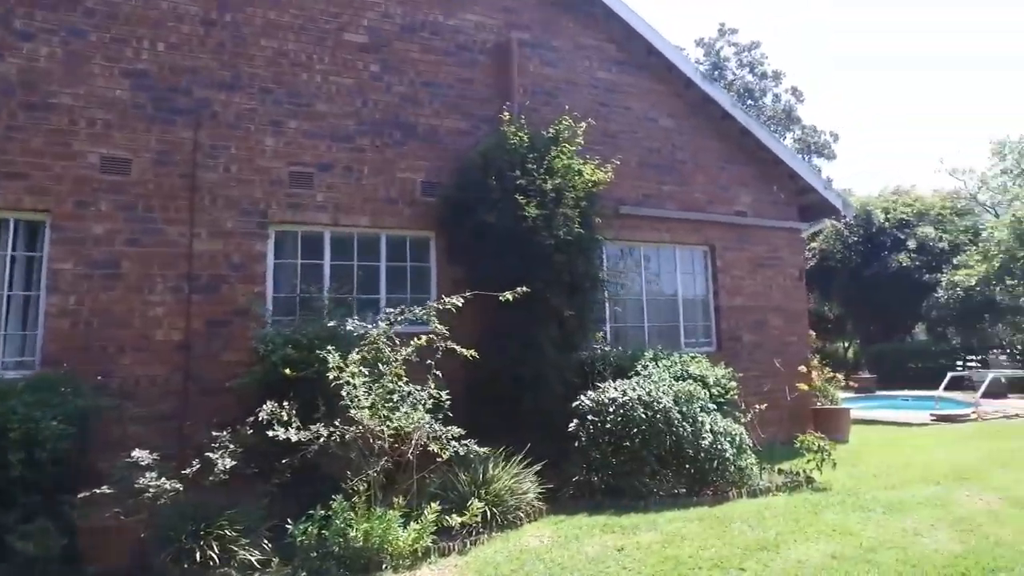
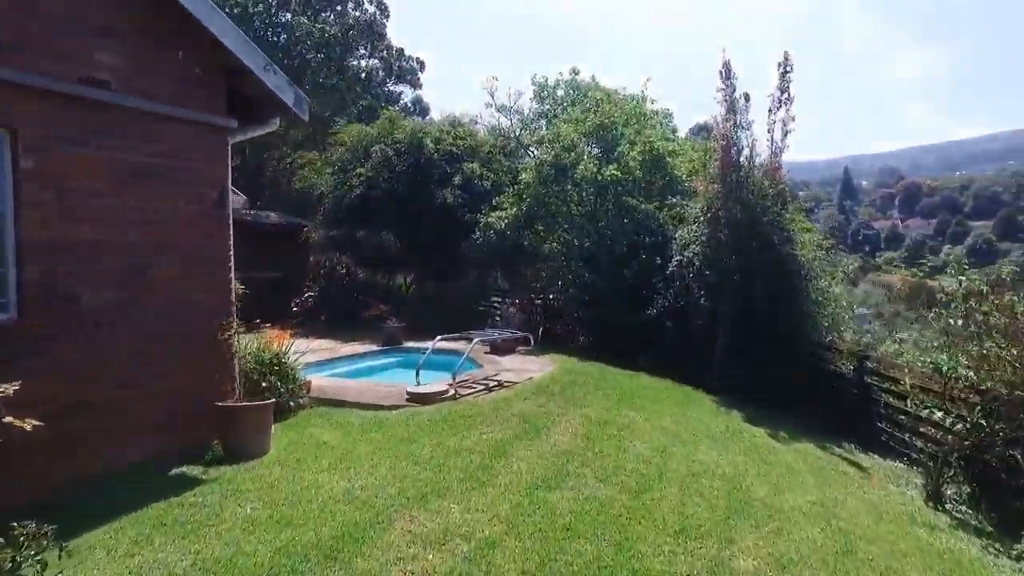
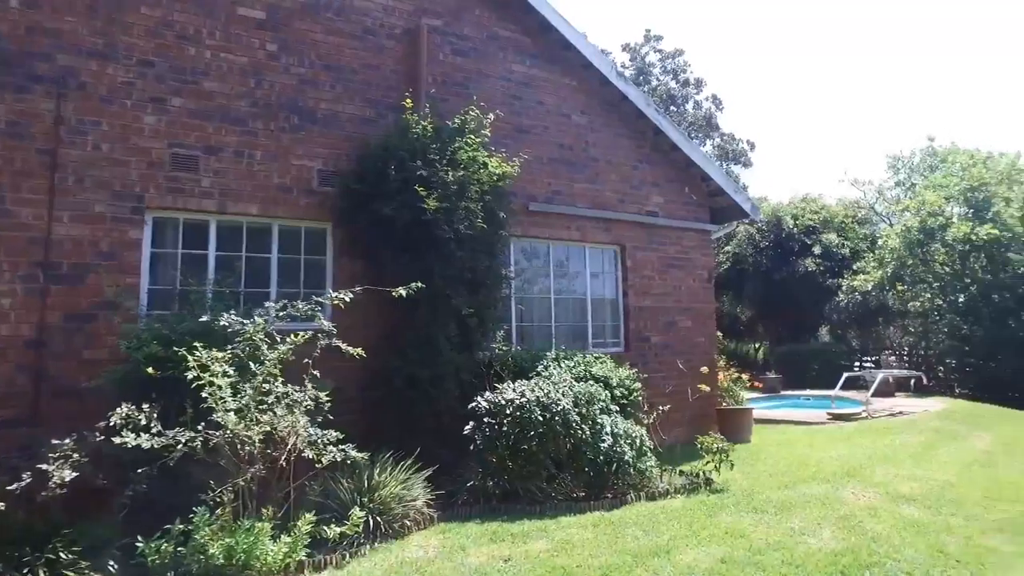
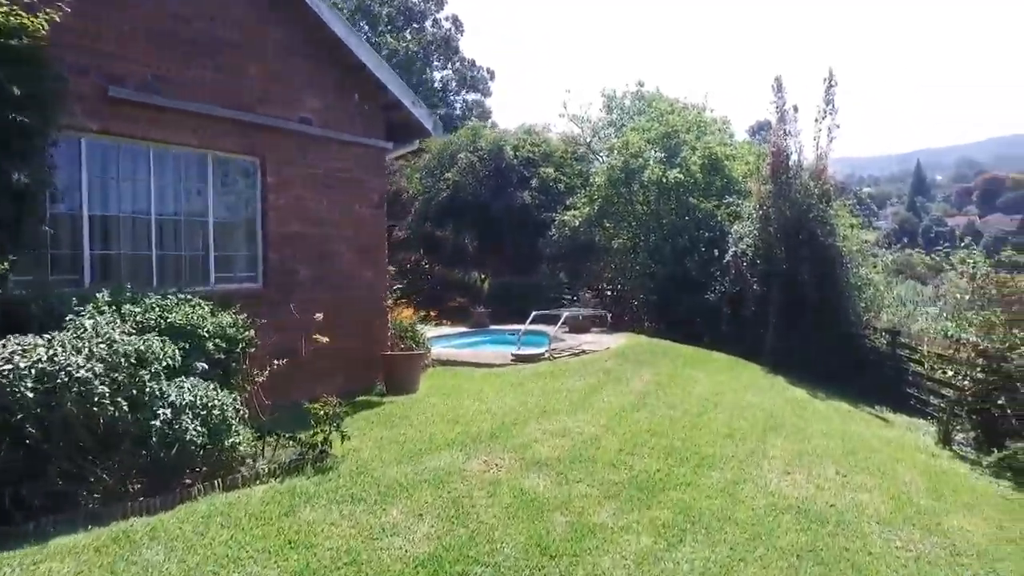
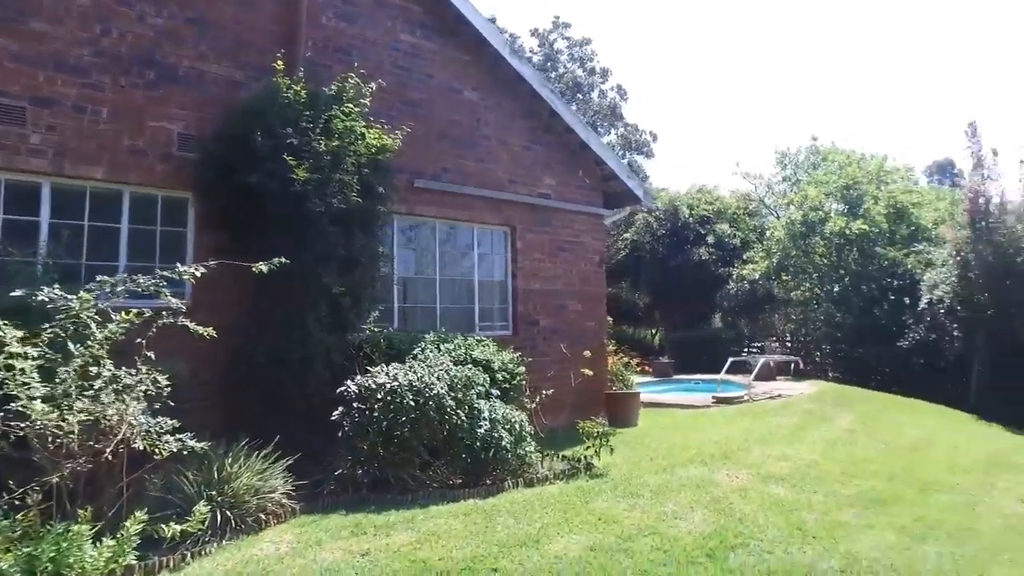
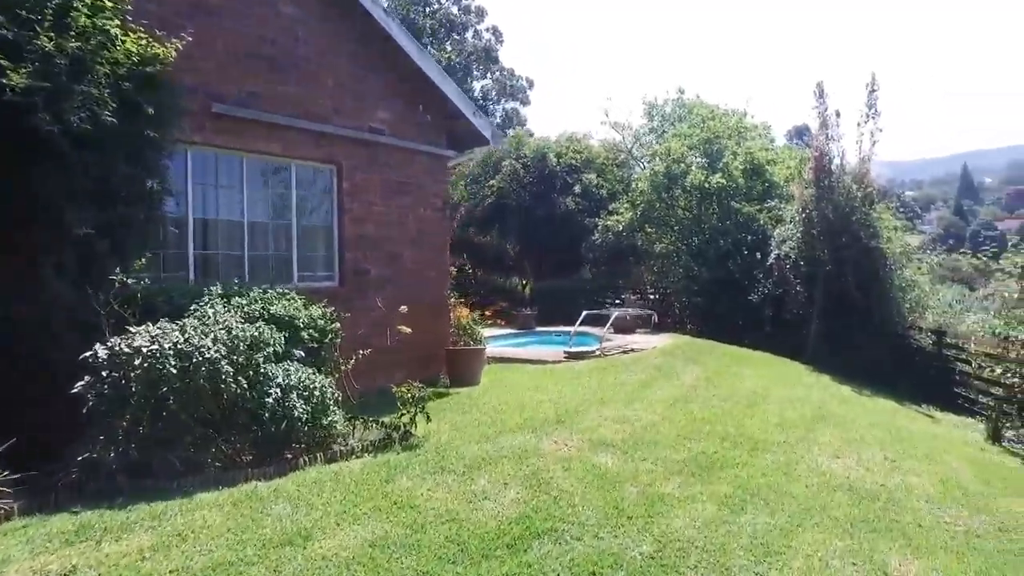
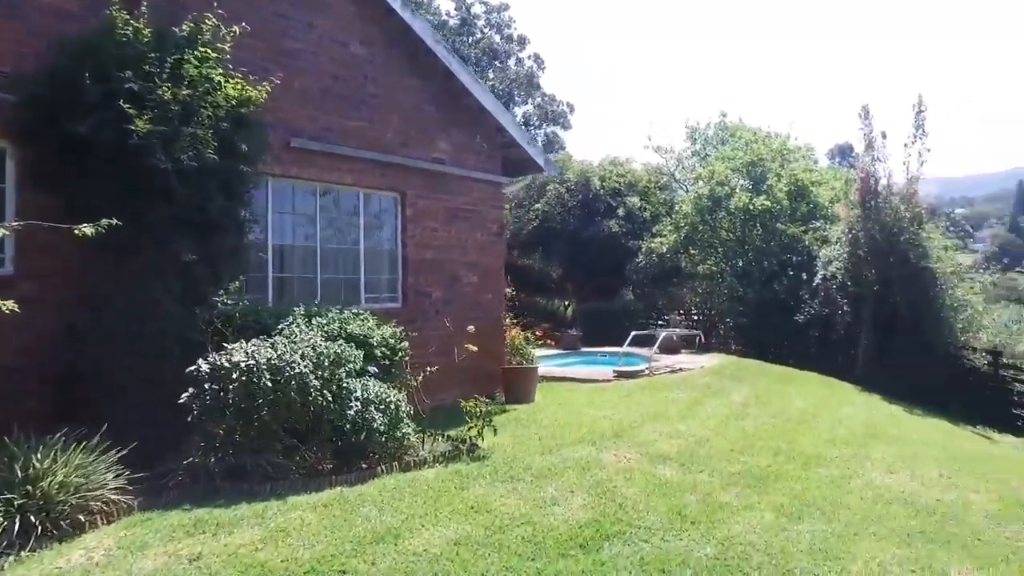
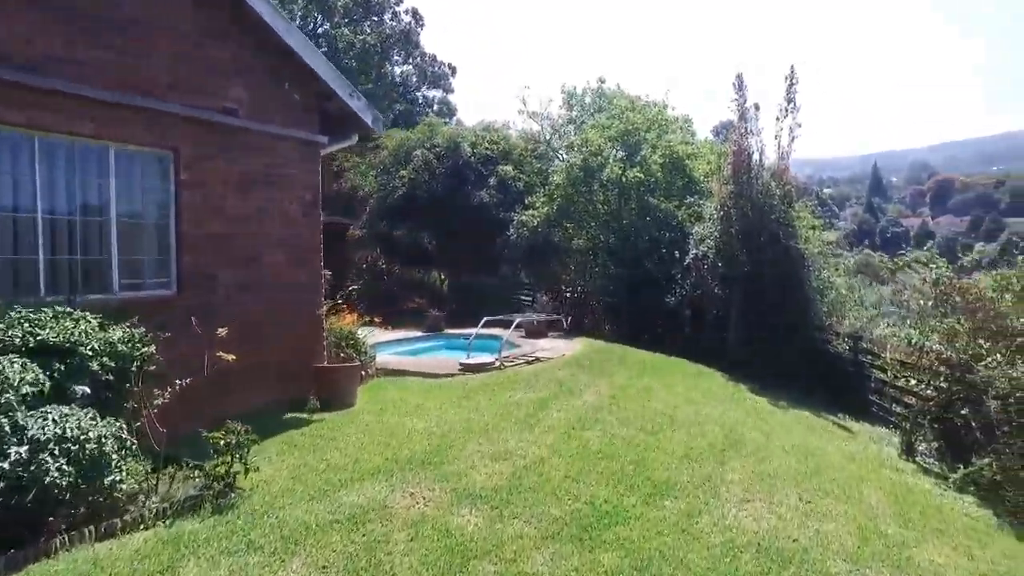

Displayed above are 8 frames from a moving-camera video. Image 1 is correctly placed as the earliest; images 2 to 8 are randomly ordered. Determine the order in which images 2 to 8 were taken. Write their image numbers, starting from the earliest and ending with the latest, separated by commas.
3, 5, 7, 6, 4, 8, 2
